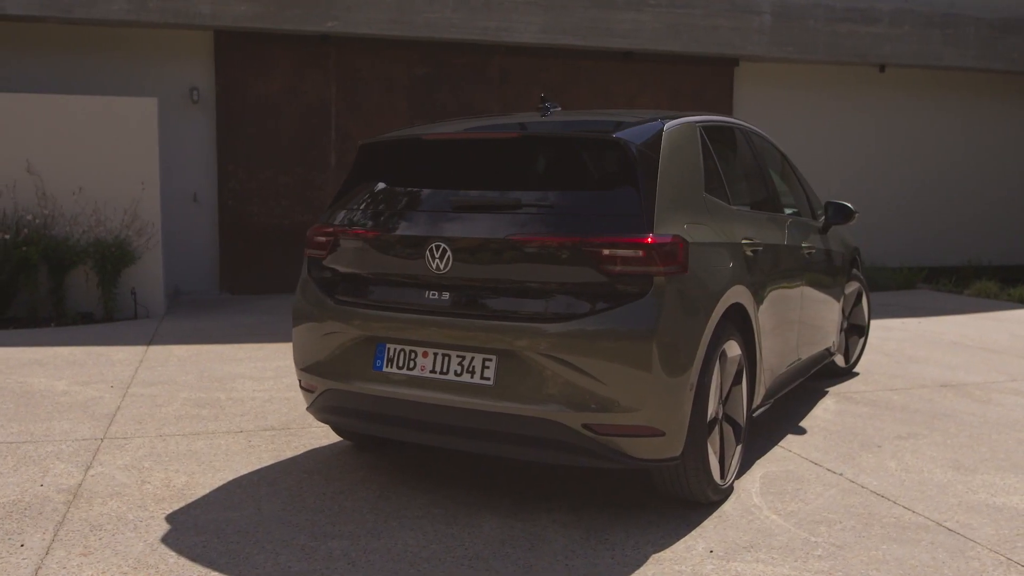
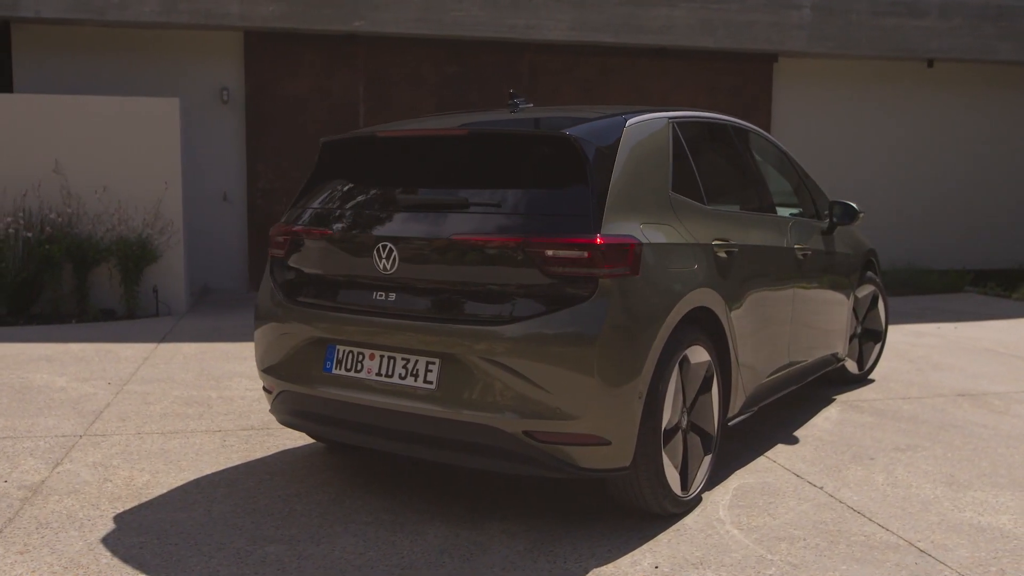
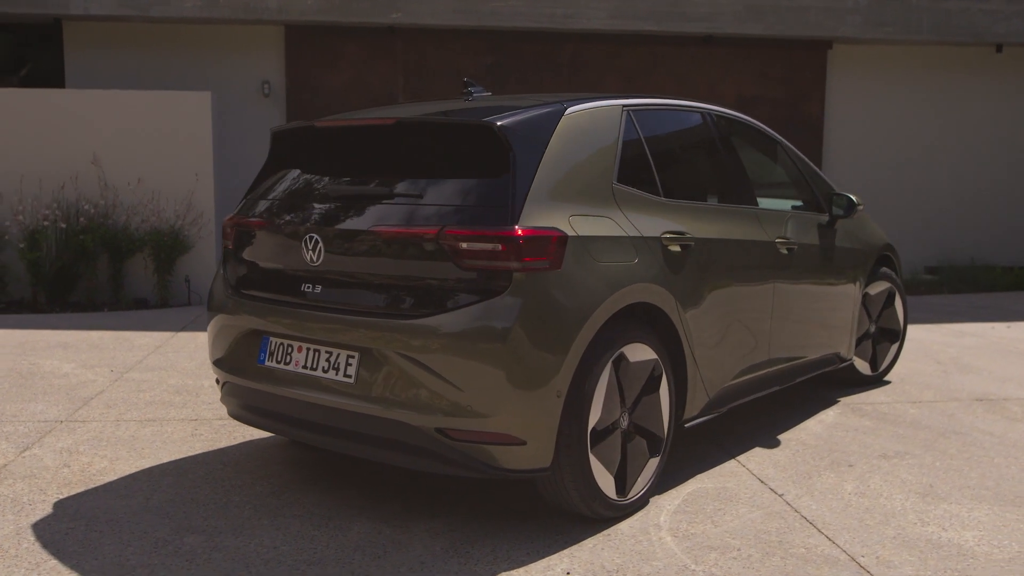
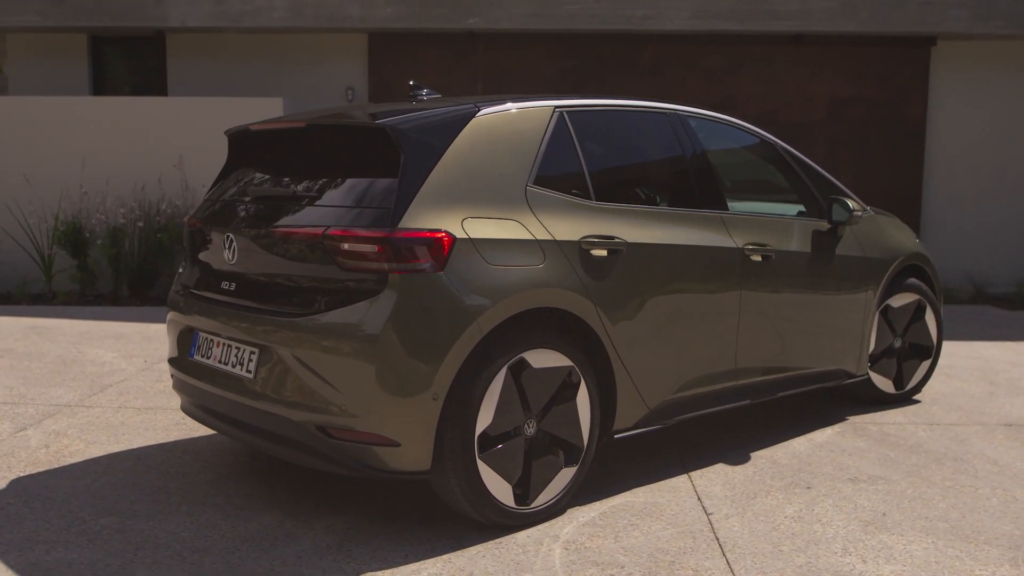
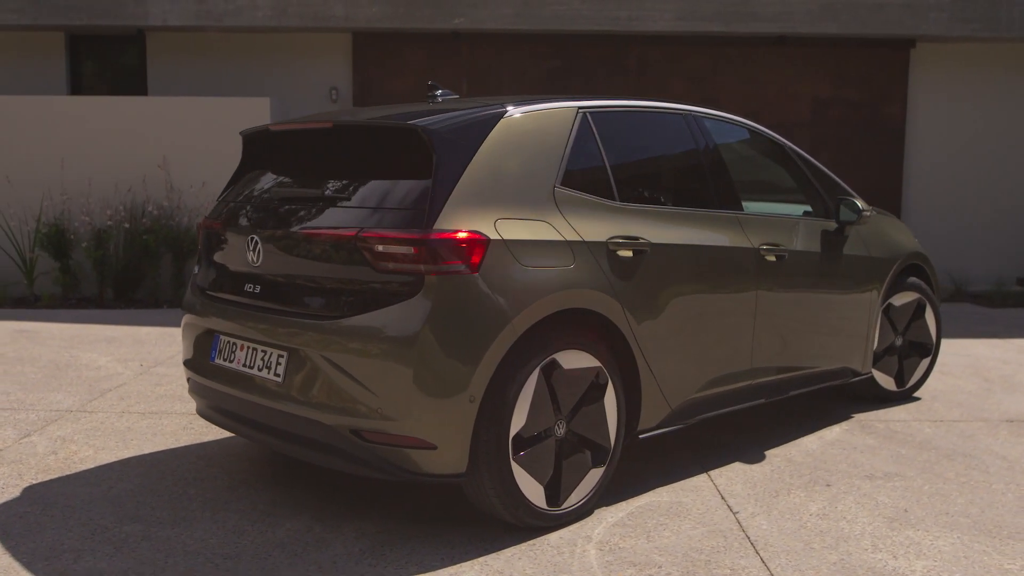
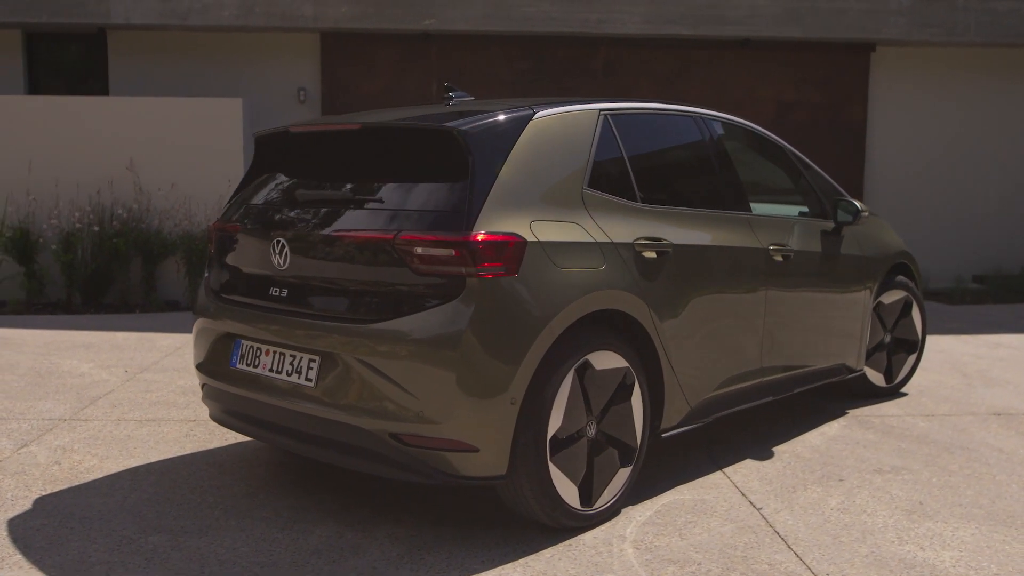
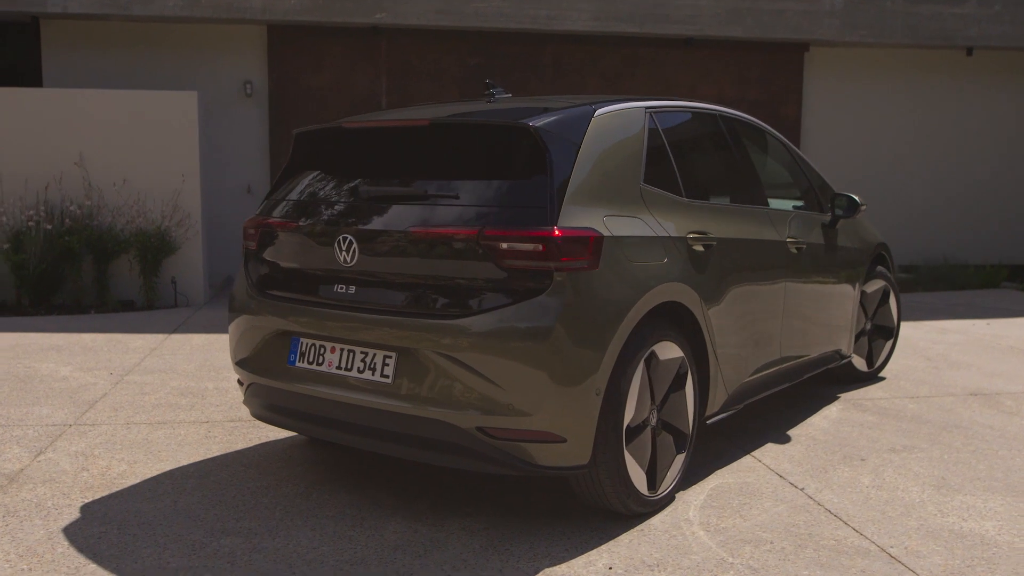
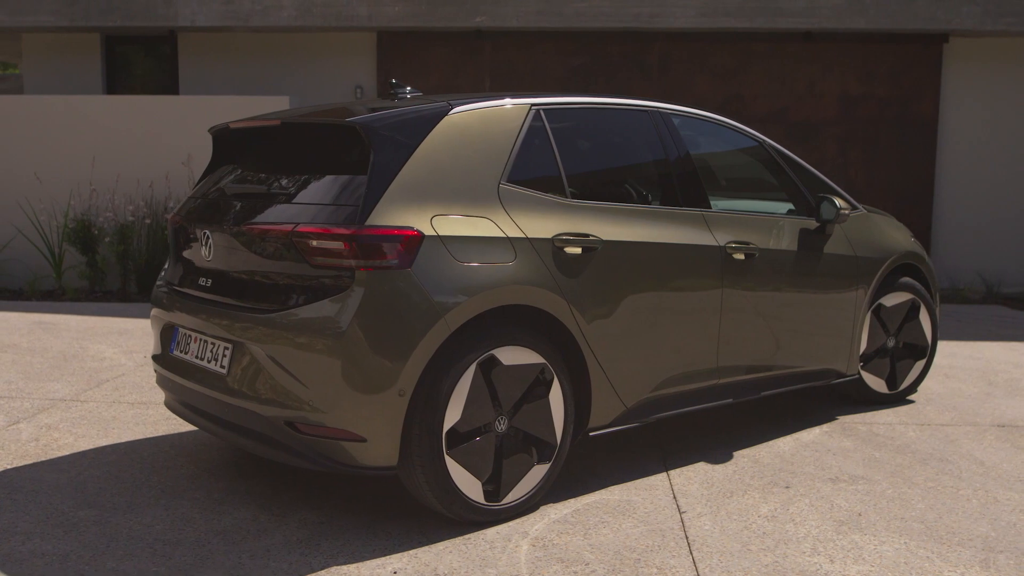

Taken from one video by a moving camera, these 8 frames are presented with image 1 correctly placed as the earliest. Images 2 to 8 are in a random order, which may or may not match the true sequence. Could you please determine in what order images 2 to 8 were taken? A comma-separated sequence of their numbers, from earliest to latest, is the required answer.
2, 7, 3, 6, 5, 4, 8
